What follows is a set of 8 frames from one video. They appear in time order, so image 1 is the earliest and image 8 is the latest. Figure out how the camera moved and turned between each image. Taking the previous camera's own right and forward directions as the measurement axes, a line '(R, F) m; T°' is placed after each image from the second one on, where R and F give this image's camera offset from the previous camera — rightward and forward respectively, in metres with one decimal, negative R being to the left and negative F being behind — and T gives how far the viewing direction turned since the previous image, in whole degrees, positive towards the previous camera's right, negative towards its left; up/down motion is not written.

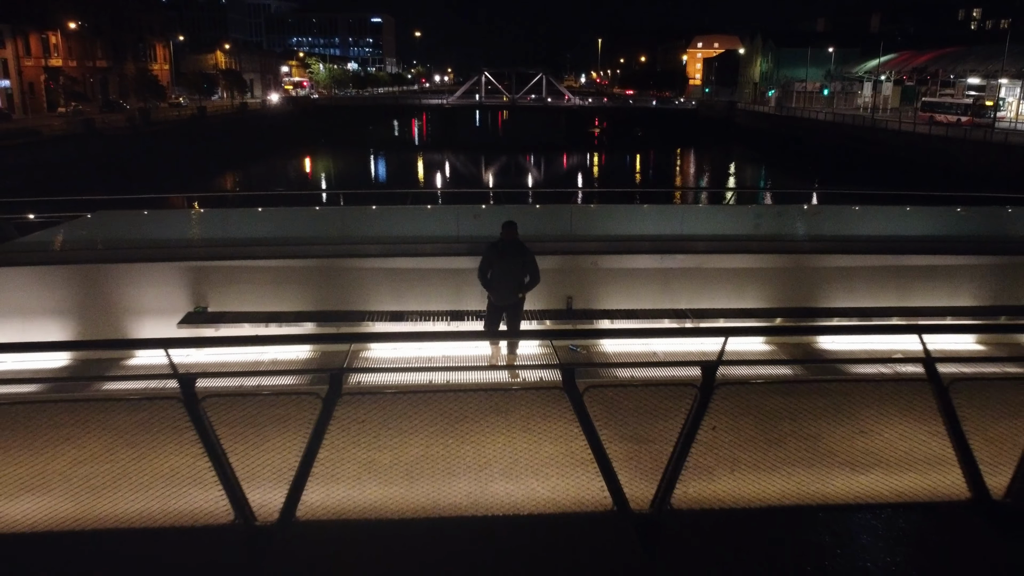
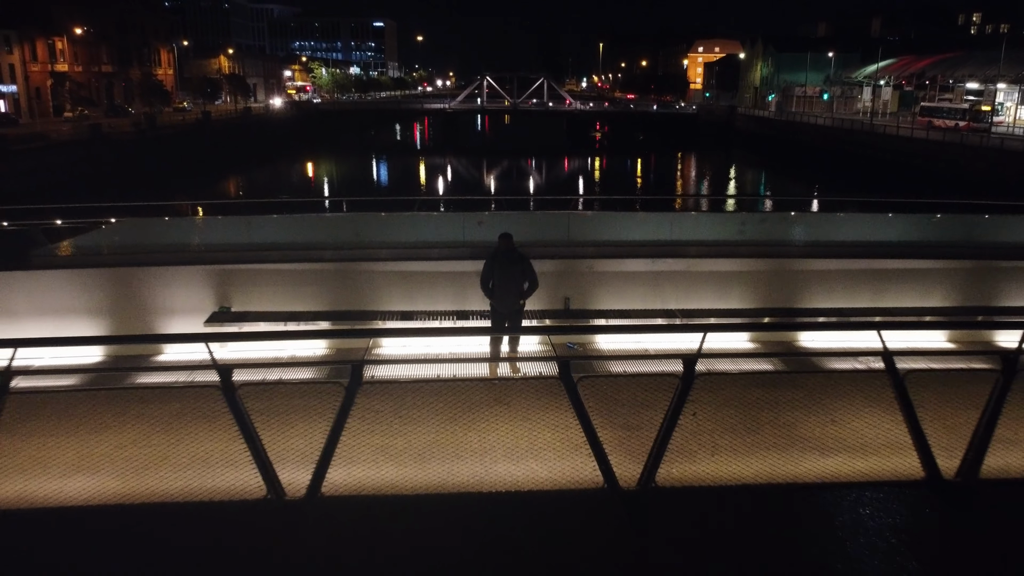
(0.0, -0.3) m; 0°
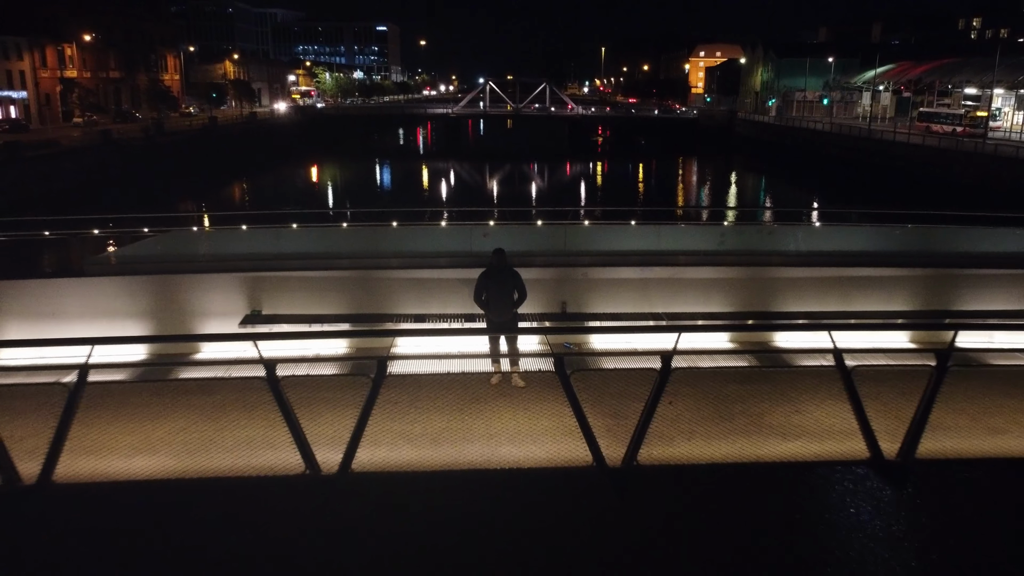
(0.0, -0.5) m; 0°
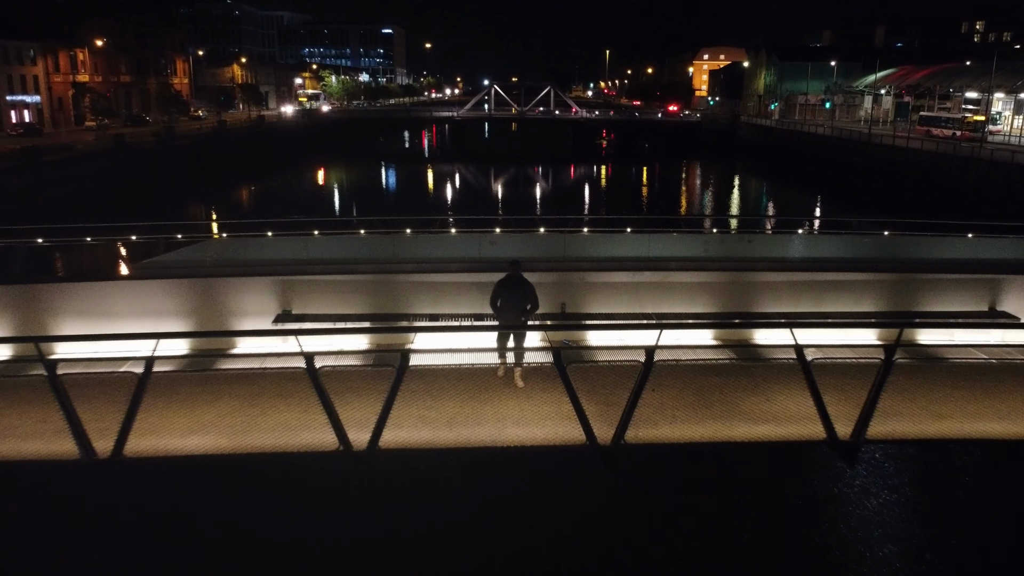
(0.0, -0.6) m; 0°
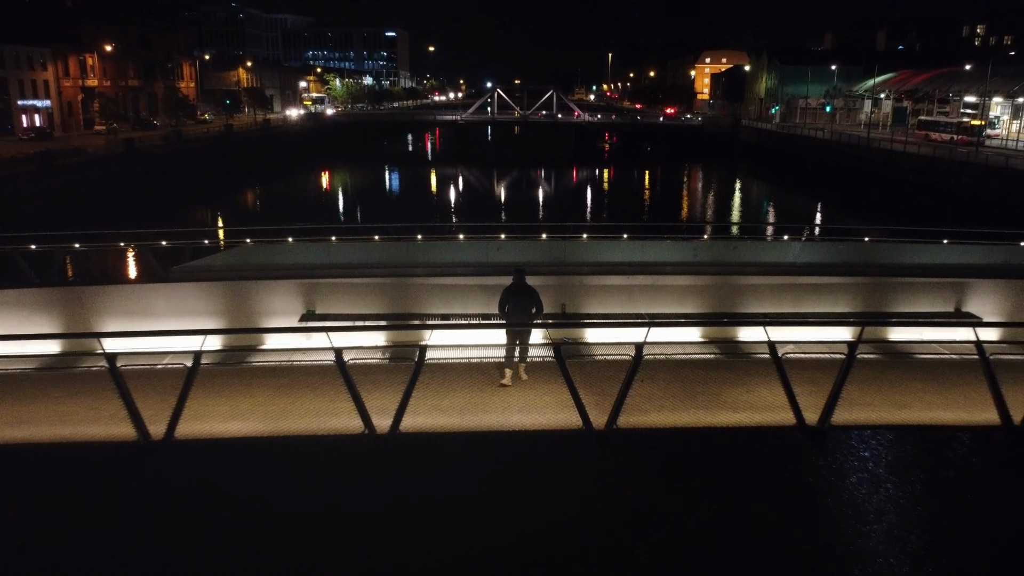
(0.0, -0.6) m; 0°
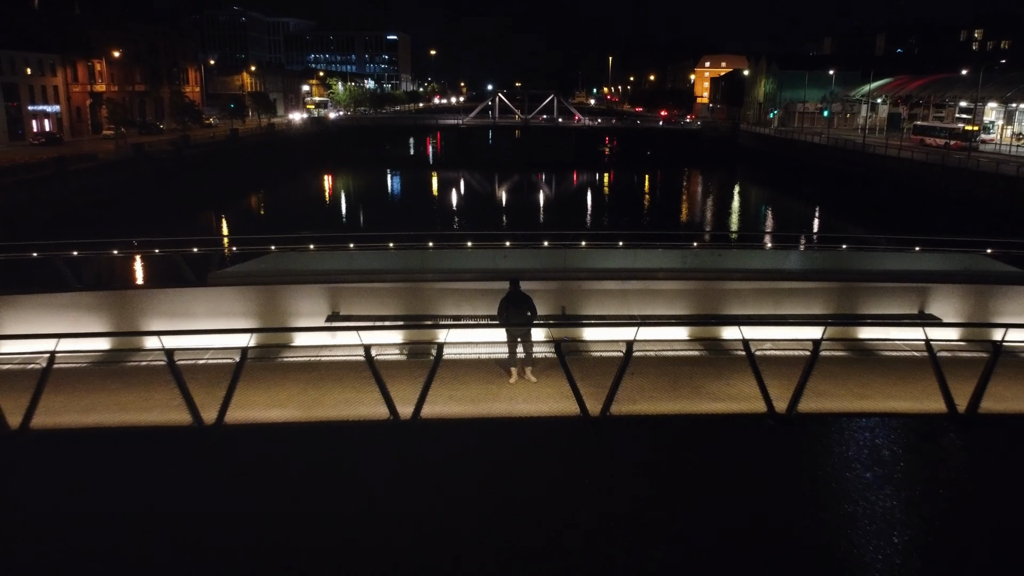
(0.0, -0.7) m; 0°
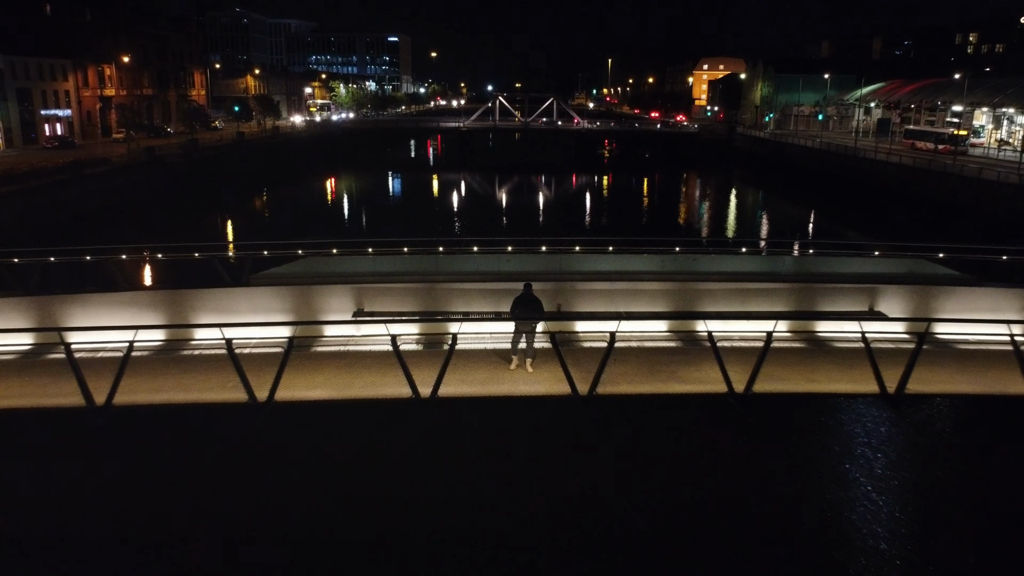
(0.0, -1.1) m; 0°
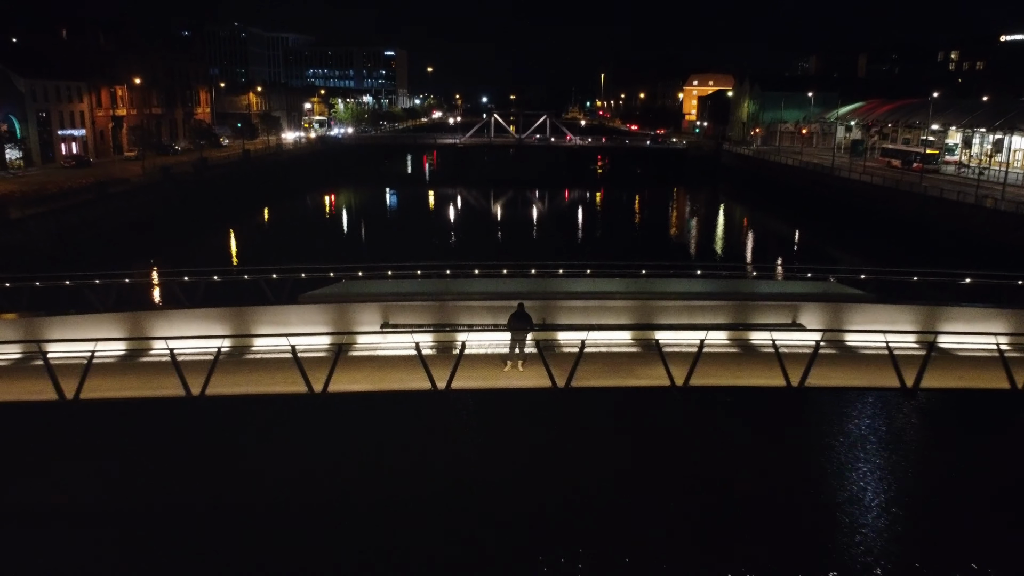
(0.0, -2.2) m; 0°
